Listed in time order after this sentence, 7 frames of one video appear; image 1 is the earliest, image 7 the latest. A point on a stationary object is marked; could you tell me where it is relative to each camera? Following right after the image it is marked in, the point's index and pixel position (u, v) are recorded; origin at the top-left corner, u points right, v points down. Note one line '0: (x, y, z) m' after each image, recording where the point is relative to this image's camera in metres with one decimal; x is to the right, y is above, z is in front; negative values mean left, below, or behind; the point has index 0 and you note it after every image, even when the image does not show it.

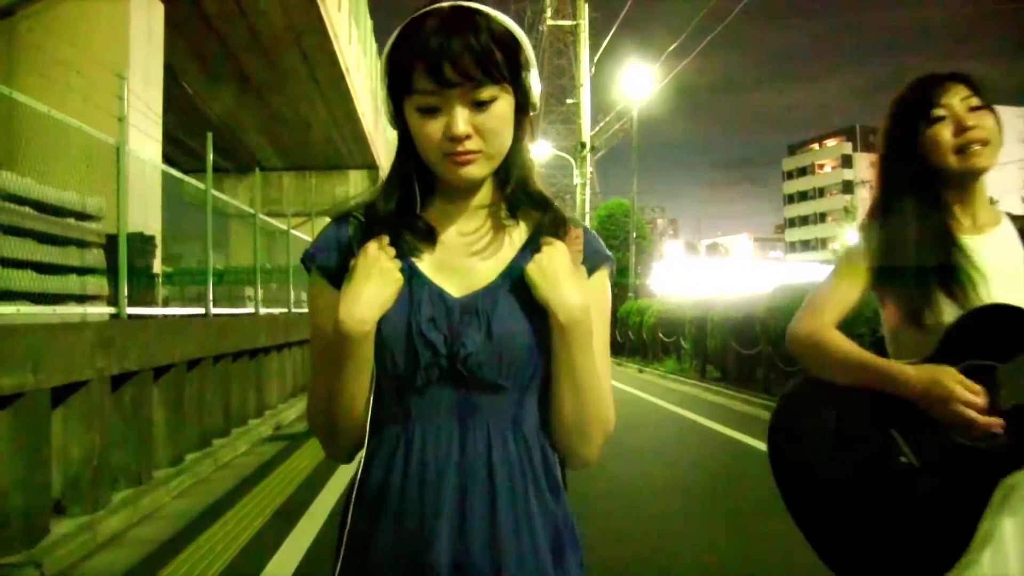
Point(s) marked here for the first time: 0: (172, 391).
0: (-2.7, -0.8, +6.9) m
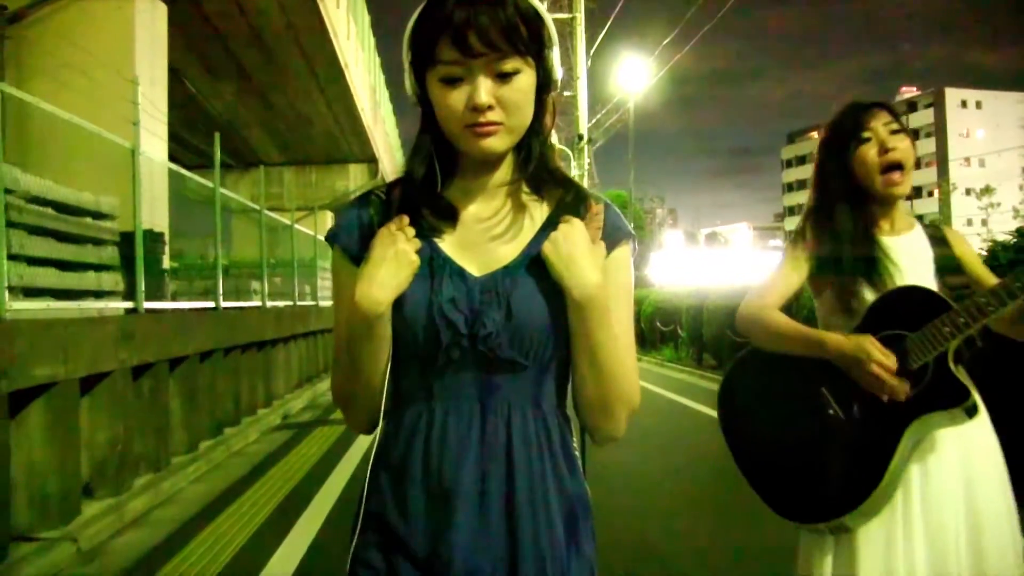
0: (-2.7, -0.8, +7.2) m
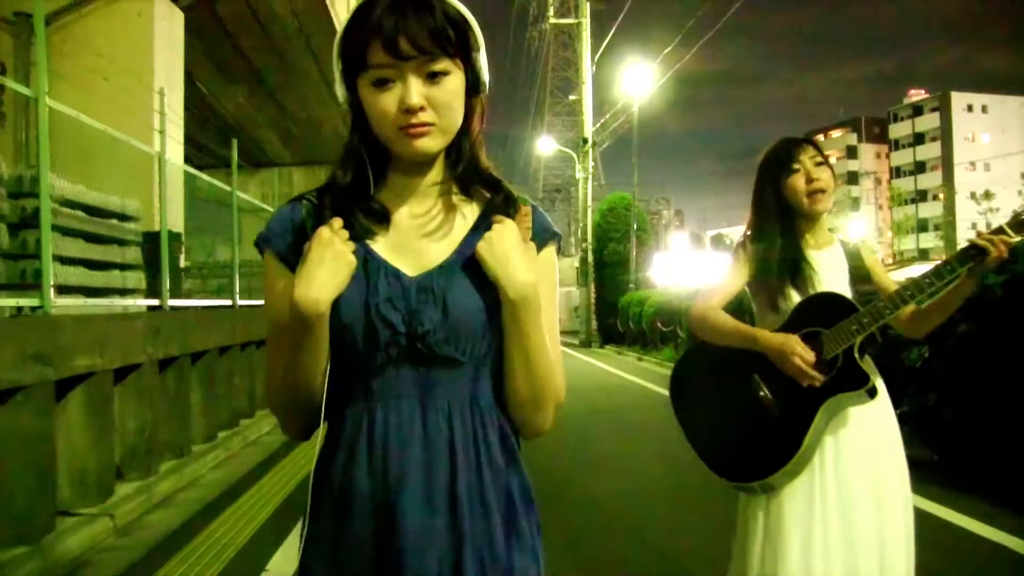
0: (-2.6, -0.7, +7.7) m
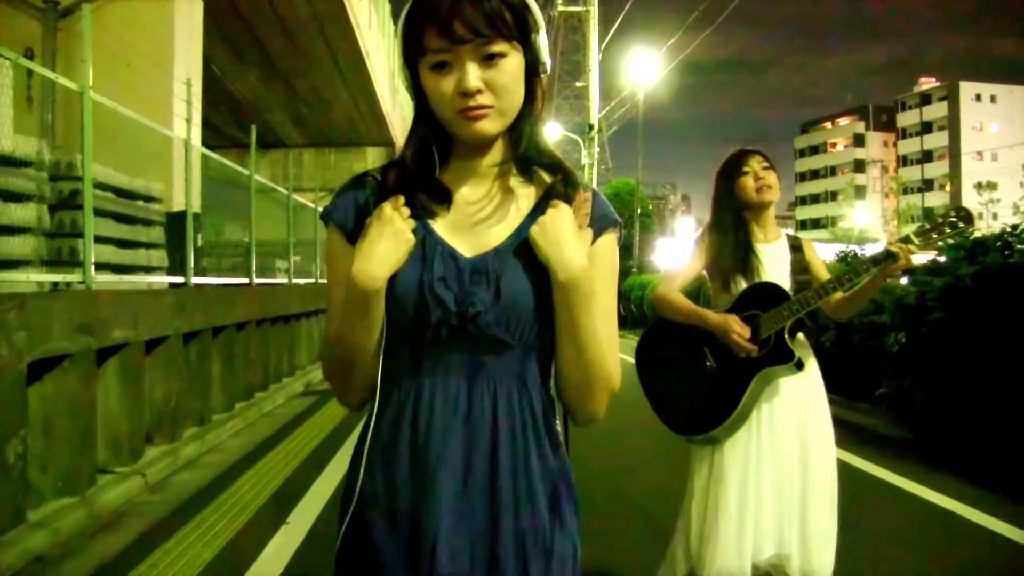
0: (-2.6, -0.5, +8.2) m
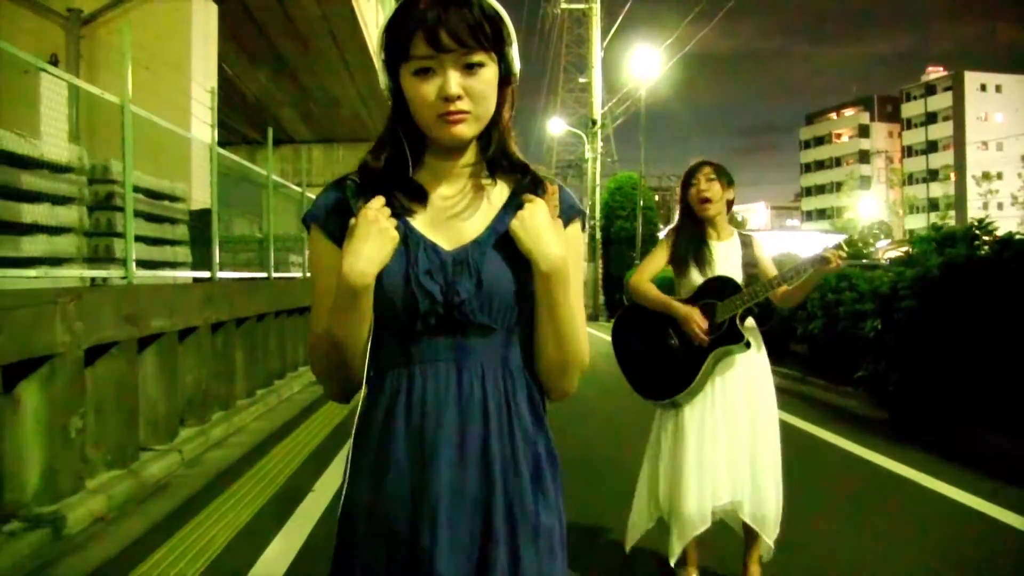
0: (-2.6, -0.5, +8.7) m
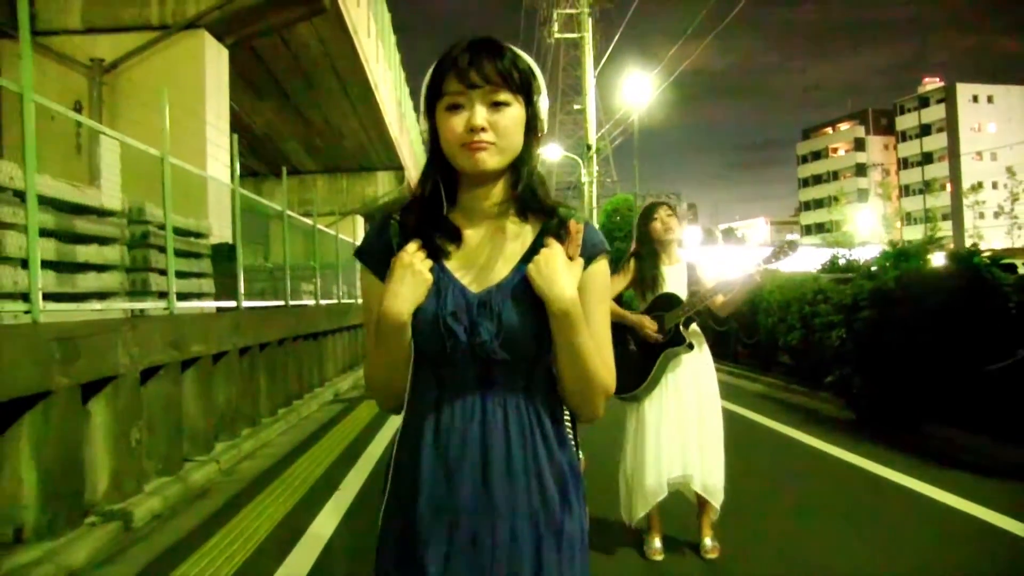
0: (-2.6, -0.8, +9.5) m
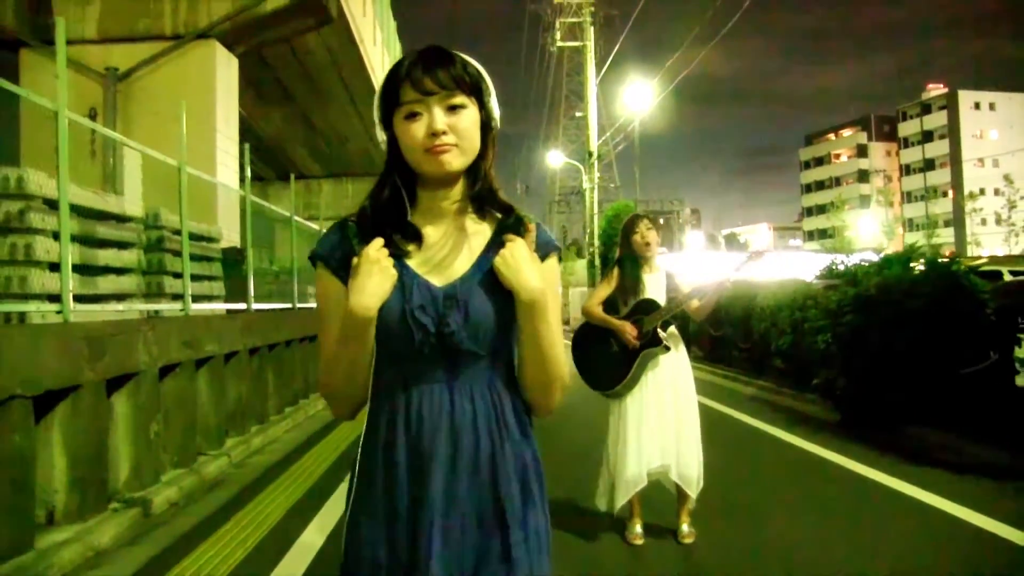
0: (-2.6, -0.8, +9.9) m
